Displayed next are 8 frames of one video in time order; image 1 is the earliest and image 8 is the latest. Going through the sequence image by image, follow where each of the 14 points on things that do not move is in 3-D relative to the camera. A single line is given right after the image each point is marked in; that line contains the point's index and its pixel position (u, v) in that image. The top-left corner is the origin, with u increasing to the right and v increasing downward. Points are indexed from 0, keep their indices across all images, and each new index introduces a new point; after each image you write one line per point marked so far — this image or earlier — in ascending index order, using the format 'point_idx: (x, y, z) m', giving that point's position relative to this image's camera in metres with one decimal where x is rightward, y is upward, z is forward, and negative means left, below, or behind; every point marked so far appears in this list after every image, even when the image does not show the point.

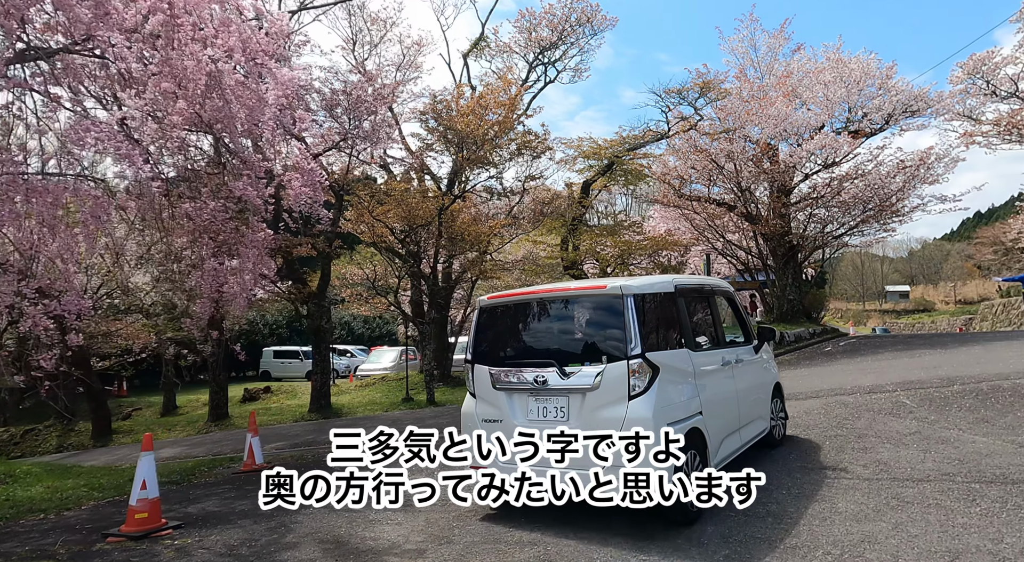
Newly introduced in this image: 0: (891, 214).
0: (+8.6, +1.5, +15.9) m
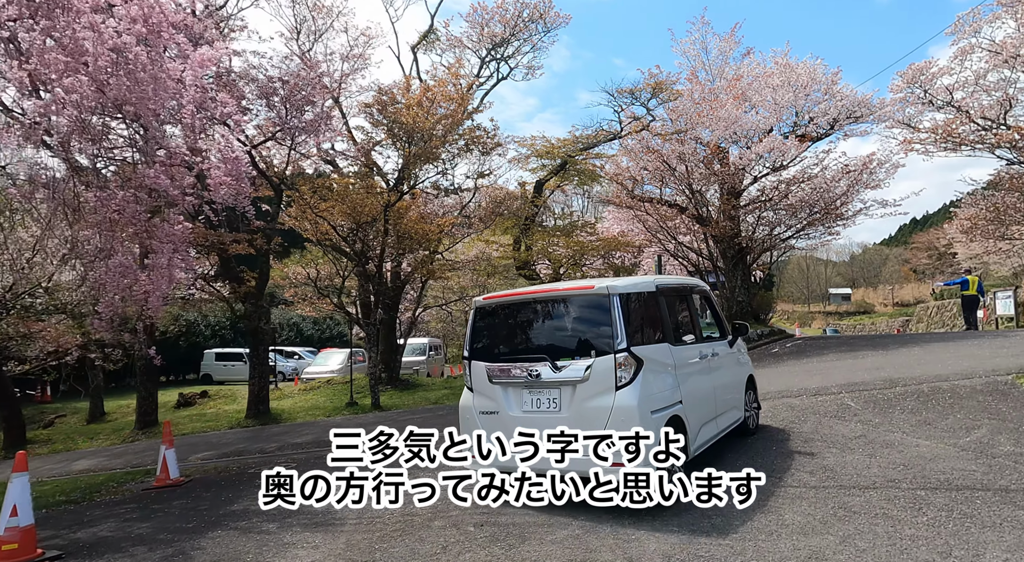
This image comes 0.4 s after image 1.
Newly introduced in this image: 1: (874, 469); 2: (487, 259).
0: (+7.5, +1.5, +16.2) m
1: (+2.4, -1.2, +4.6) m
2: (-0.5, +0.5, +15.4) m
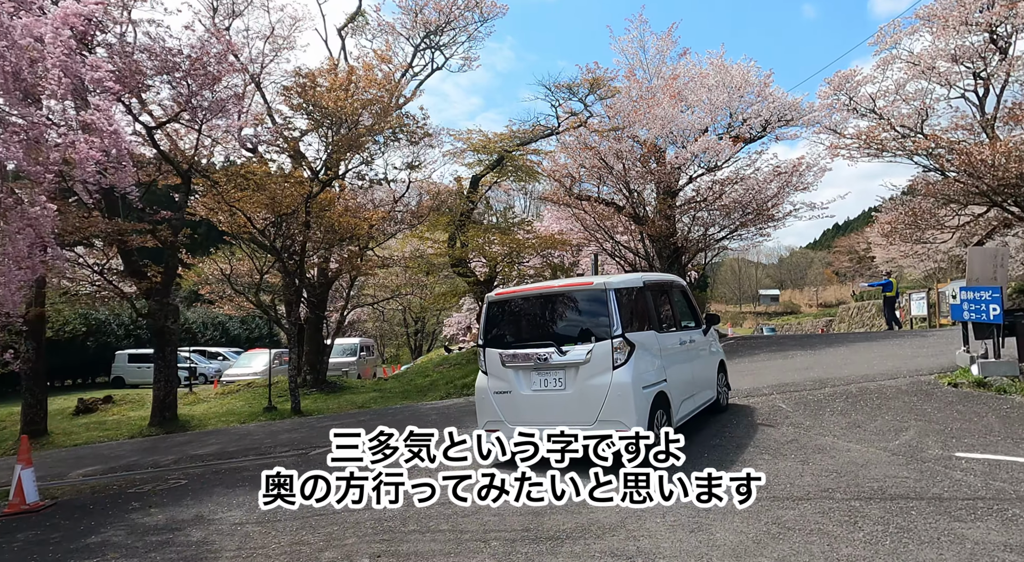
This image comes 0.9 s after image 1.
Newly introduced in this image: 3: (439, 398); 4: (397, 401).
0: (+6.0, +1.4, +16.4) m
1: (+1.9, -1.2, +4.4) m
2: (-1.9, +0.5, +14.9) m
3: (-1.1, -1.8, +10.6) m
4: (-1.8, -1.9, +11.1) m
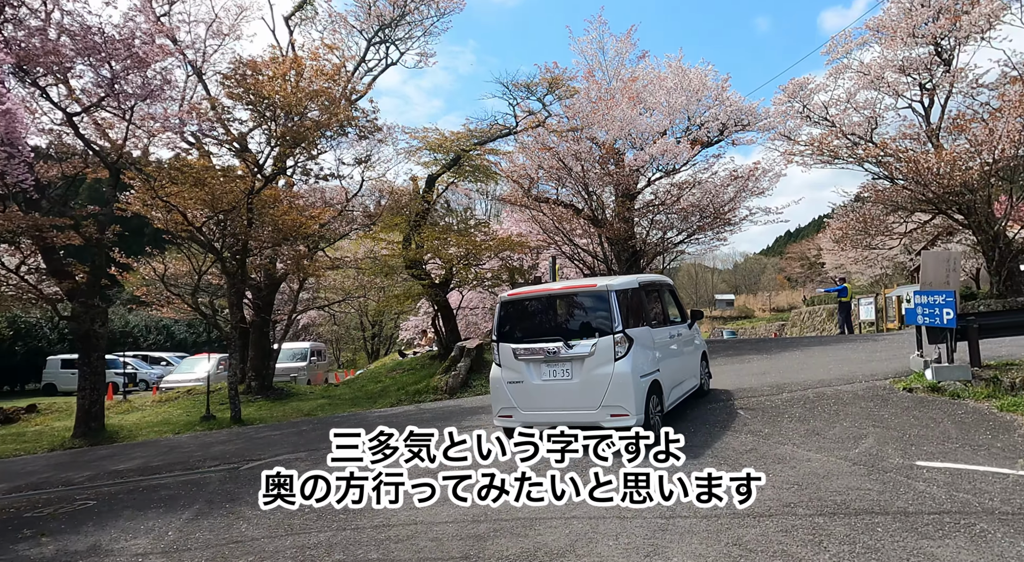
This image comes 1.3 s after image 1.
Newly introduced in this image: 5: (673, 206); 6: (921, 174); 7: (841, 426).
0: (+5.0, +1.4, +16.5) m
1: (+1.5, -1.2, +4.2) m
2: (-2.8, +0.5, +14.5) m
3: (-1.8, -1.8, +10.2) m
4: (-2.5, -1.9, +10.7) m
5: (+3.7, +1.7, +16.0) m
6: (+11.5, +3.0, +19.7) m
7: (+2.8, -1.3, +6.1) m
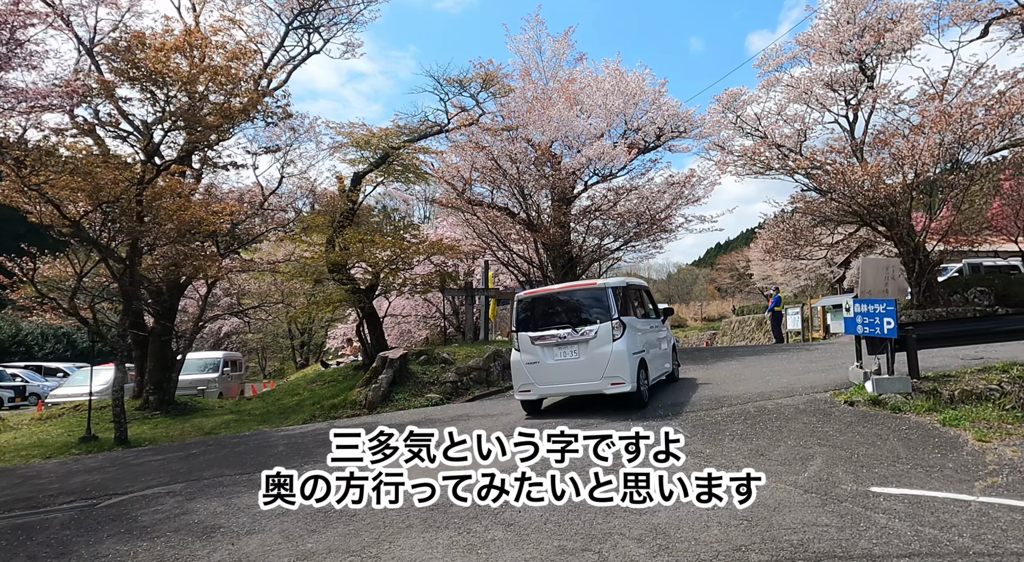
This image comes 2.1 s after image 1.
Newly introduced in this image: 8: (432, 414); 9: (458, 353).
0: (+3.4, +1.2, +16.2) m
1: (+1.1, -1.3, +3.7) m
2: (-4.2, +0.4, +13.5) m
3: (-2.8, -1.9, +9.4) m
4: (-3.6, -2.0, +9.7) m
5: (+2.2, +1.5, +15.7) m
6: (+9.6, +2.7, +20.0) m
7: (+2.2, -1.3, +5.6) m
8: (-1.0, -1.7, +8.7) m
9: (-0.9, -1.2, +11.6) m
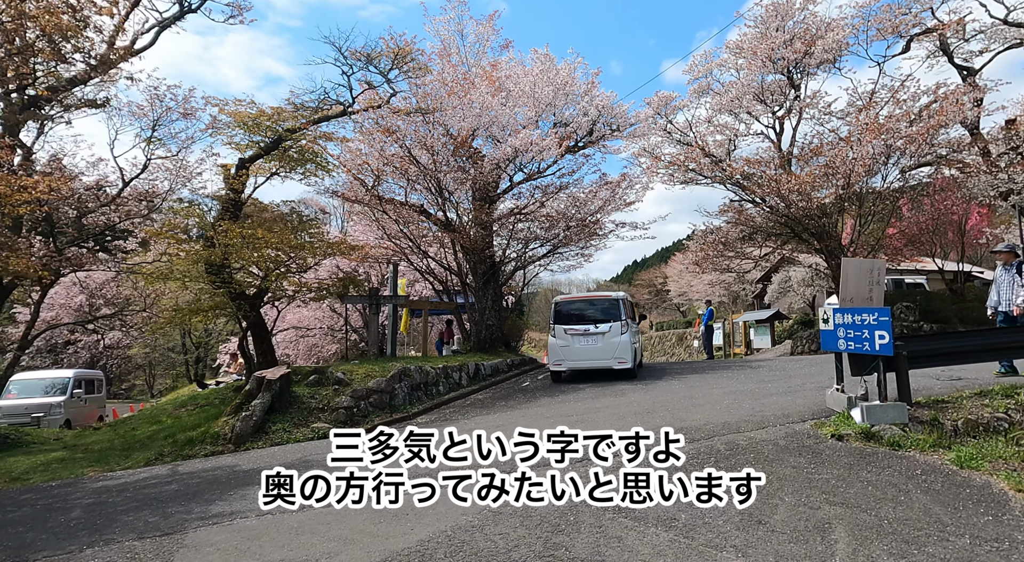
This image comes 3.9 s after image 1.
0: (+1.7, +1.0, +14.8) m
1: (+0.7, -1.2, +2.0) m
2: (-5.6, +0.3, +11.2) m
3: (-3.8, -1.9, +7.2) m
4: (-4.6, -2.0, +7.5) m
5: (+0.5, +1.4, +14.1) m
6: (+7.4, +2.4, +19.3) m
7: (+1.6, -1.3, +4.1) m
8: (-1.9, -1.7, +6.8) m
9: (-2.2, -1.3, +9.7) m
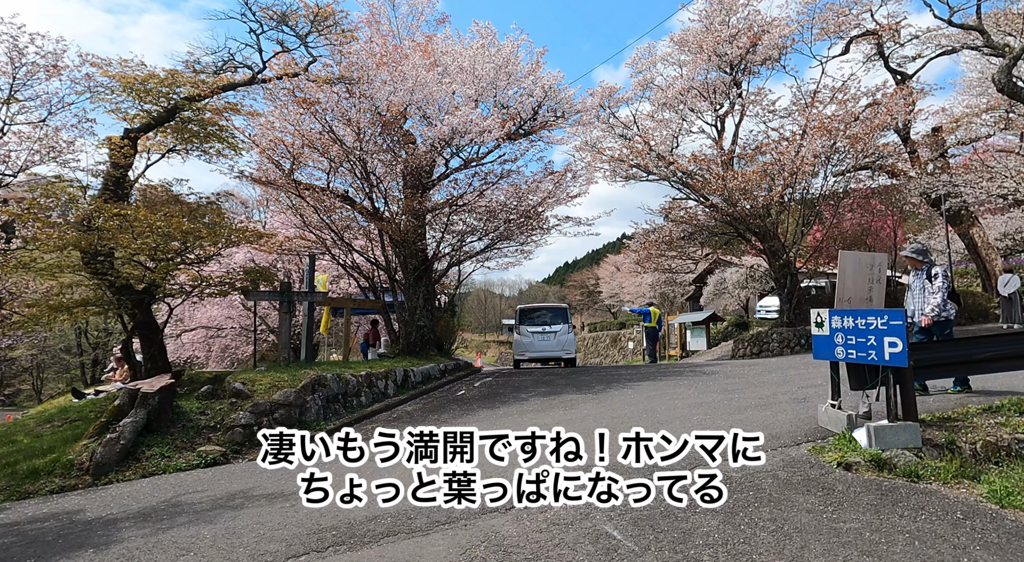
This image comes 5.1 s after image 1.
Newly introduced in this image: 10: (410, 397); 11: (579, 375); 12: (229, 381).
0: (+0.4, +1.0, +13.6) m
1: (+0.6, -1.2, +0.8) m
2: (-6.5, +0.5, +9.4) m
3: (-4.3, -1.8, +5.6) m
4: (-5.2, -1.9, +5.8) m
5: (-0.7, +1.4, +12.9) m
6: (+5.7, +2.3, +18.6) m
7: (+1.3, -1.3, +3.0) m
8: (-2.5, -1.6, +5.4) m
9: (-2.9, -1.2, +8.2) m
10: (-1.5, -1.7, +10.2) m
11: (+1.1, -1.6, +12.1) m
12: (-3.3, -1.2, +8.1) m
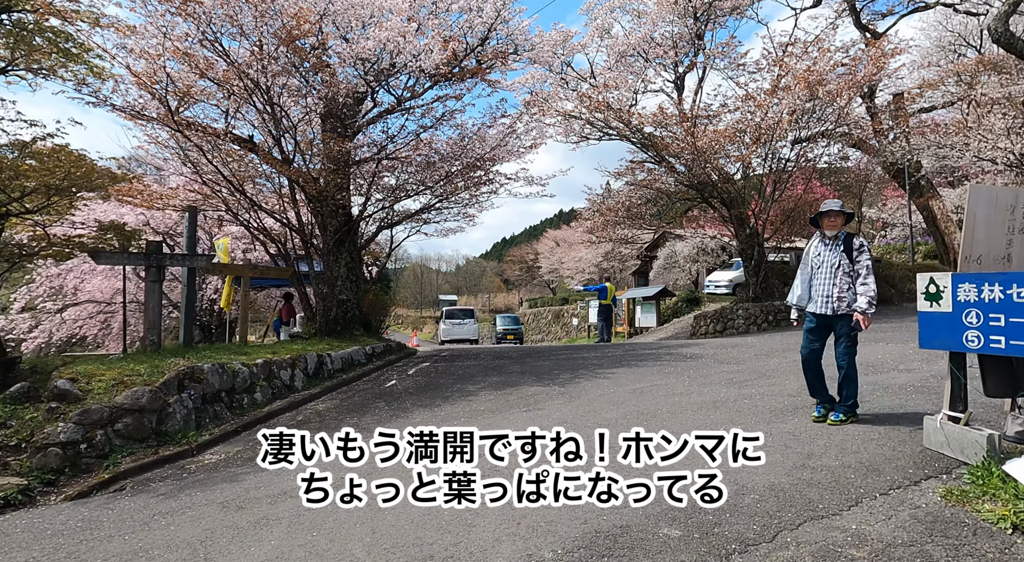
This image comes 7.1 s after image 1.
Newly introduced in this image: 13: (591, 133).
0: (-0.6, +1.6, +11.5) m
1: (+0.8, -1.0, -1.2) m
2: (-7.1, +0.9, +6.7) m
3: (-4.6, -1.5, +3.1) m
4: (-5.4, -1.6, +3.3) m
5: (-1.6, +1.9, +10.6) m
6: (+4.3, +3.0, +16.9) m
7: (+1.3, -1.1, +1.0) m
8: (-2.7, -1.3, +3.1) m
9: (-3.4, -0.8, +5.8) m
10: (-2.1, -1.2, +8.0) m
11: (+0.3, -1.1, +10.1) m
12: (-3.7, -0.8, +5.7) m
13: (+2.1, +3.9, +18.3) m
